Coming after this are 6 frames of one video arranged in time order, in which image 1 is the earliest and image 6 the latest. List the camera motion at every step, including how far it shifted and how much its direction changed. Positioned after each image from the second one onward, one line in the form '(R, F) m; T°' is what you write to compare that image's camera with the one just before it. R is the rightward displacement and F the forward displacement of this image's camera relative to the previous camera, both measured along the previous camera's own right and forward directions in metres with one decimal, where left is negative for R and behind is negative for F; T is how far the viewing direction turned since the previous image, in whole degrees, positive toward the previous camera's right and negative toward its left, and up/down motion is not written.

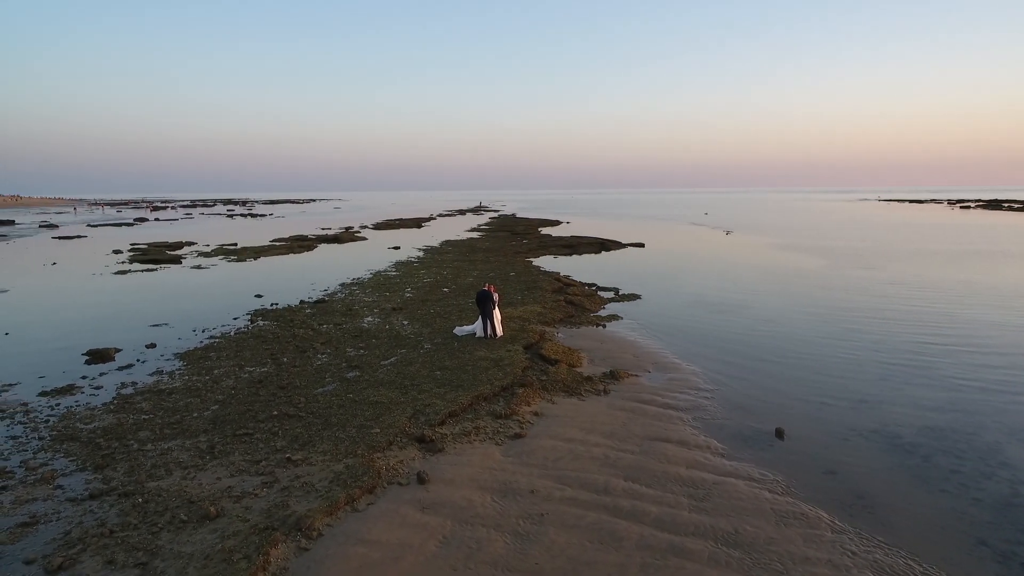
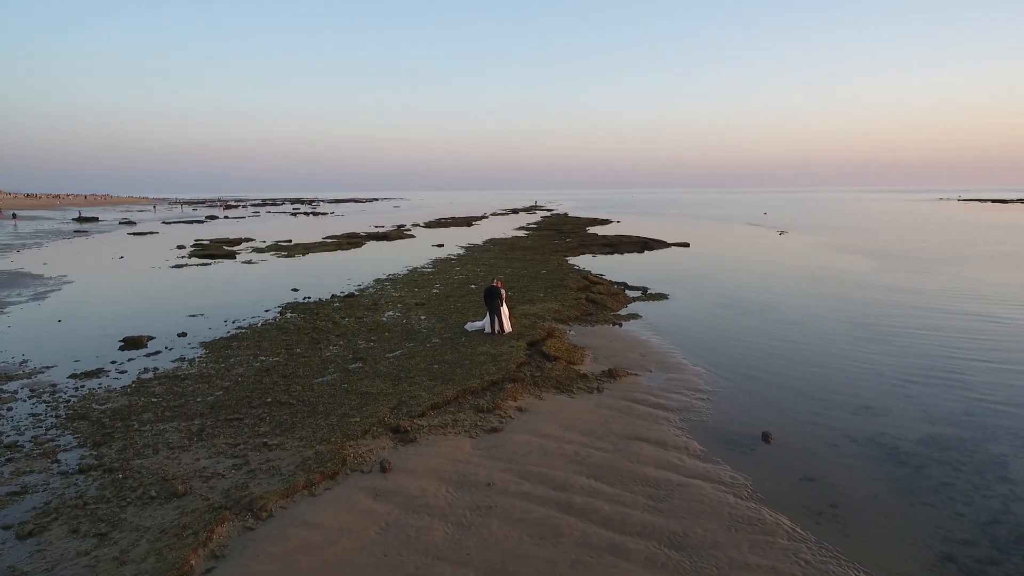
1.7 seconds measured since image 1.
(+1.2, +0.1) m; -5°
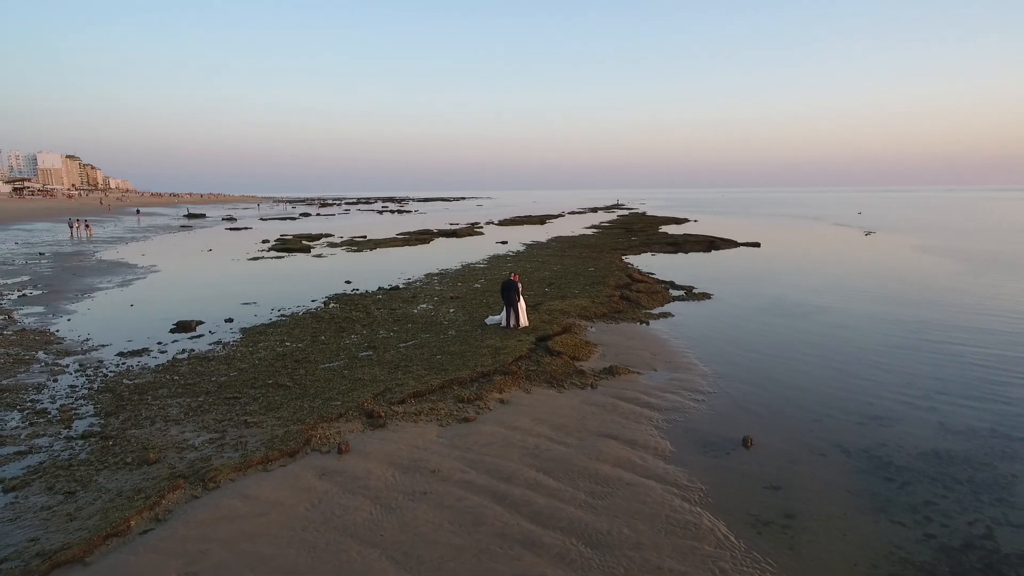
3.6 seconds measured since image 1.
(+1.7, +0.1) m; -8°
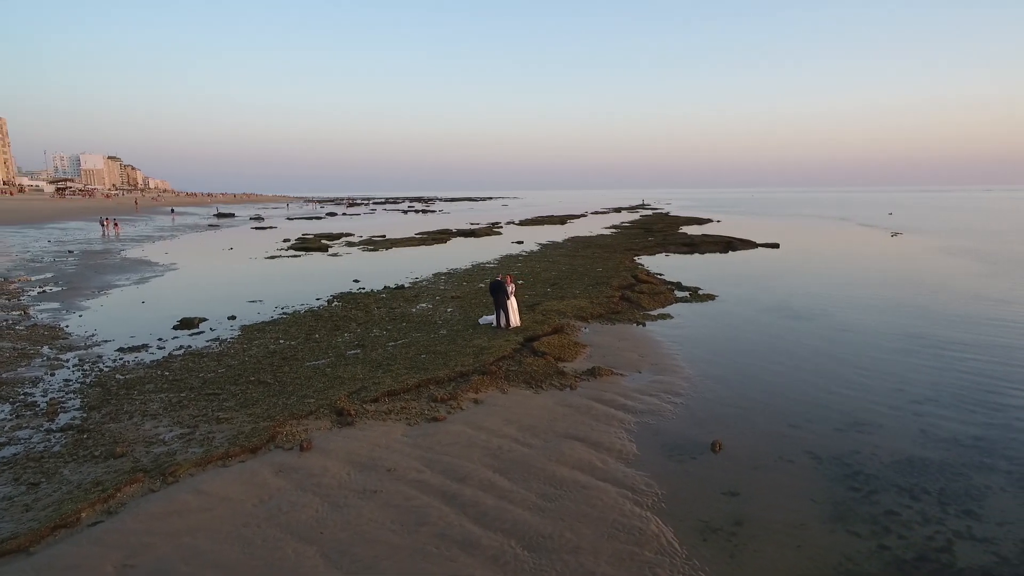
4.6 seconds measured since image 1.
(+0.9, +0.1) m; -3°
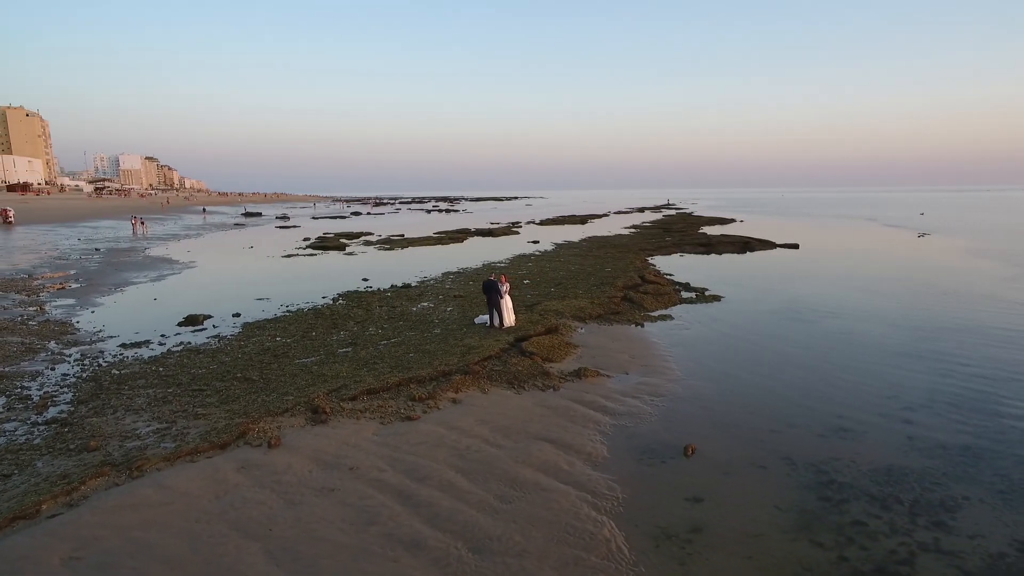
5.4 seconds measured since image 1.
(+0.8, +0.1) m; -2°
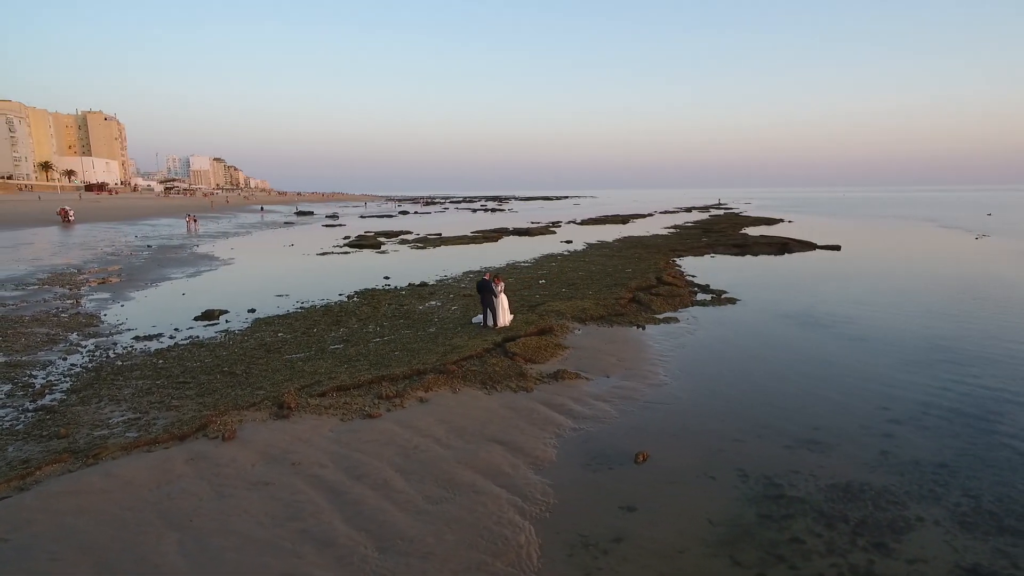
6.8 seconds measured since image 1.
(+1.4, +0.1) m; -5°
